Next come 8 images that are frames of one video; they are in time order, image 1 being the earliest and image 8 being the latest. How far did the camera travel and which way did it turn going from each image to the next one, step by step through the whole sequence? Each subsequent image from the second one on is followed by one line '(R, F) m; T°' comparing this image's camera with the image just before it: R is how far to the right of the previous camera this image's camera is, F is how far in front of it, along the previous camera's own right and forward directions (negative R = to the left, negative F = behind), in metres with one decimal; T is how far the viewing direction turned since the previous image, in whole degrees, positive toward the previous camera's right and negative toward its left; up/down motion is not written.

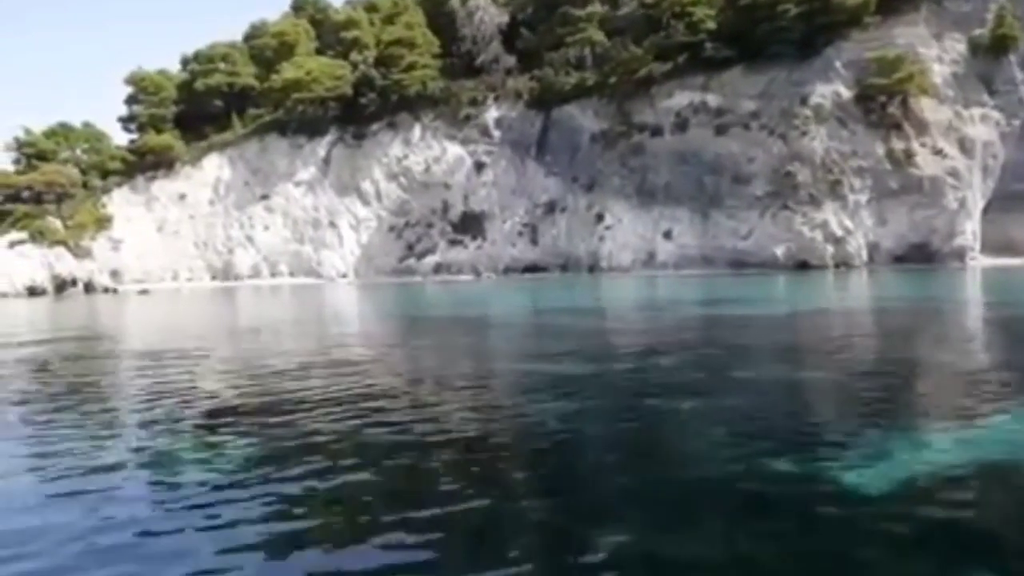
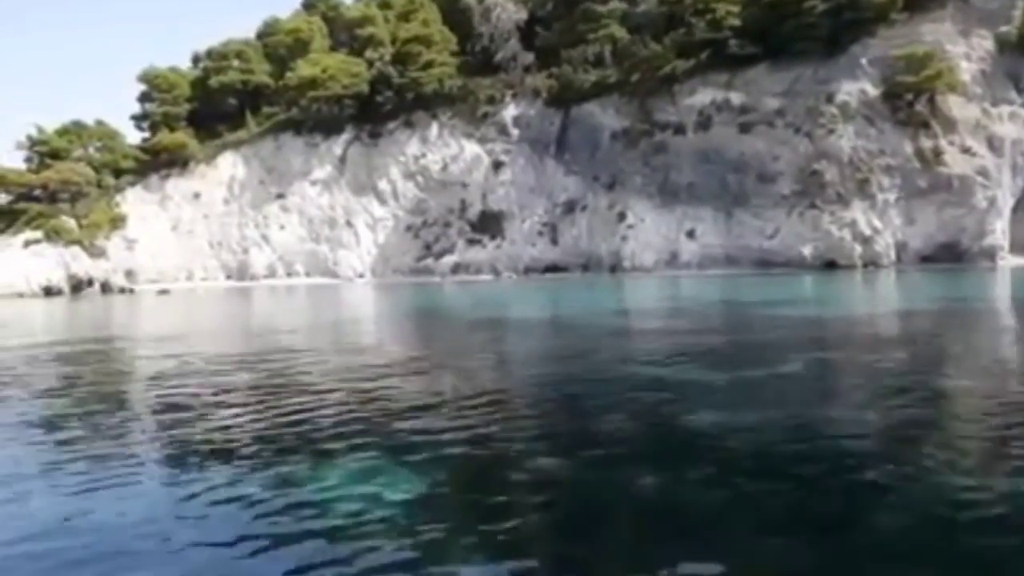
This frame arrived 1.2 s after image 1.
(-0.9, +0.5) m; 0°
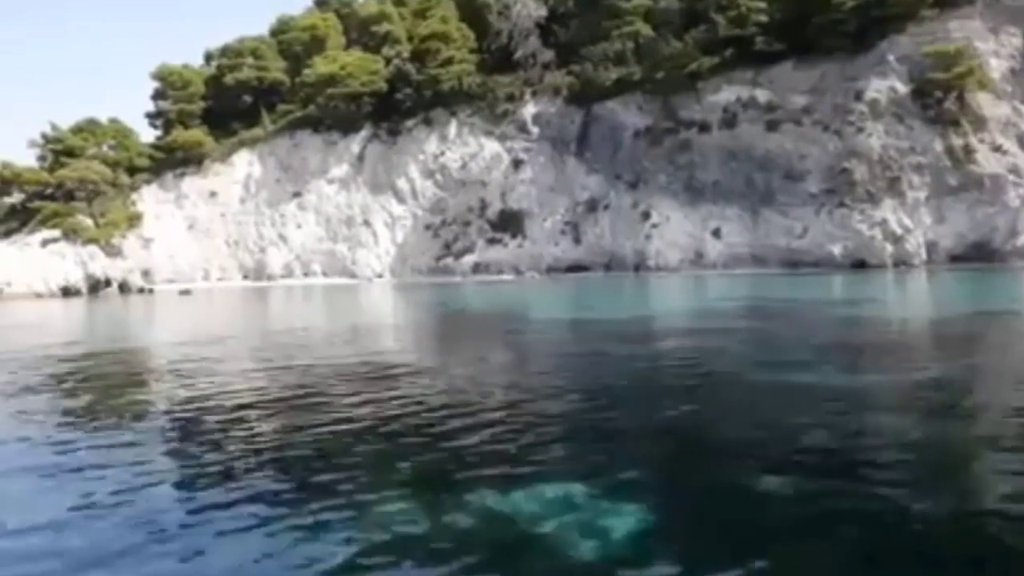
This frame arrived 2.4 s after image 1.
(-1.1, +0.5) m; 0°
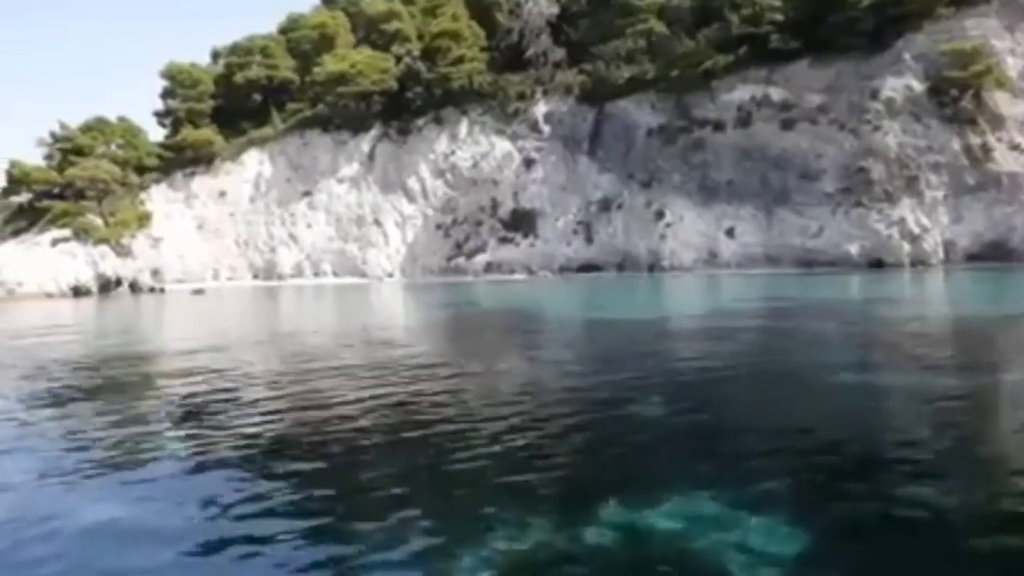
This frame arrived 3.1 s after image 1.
(-0.6, +0.3) m; 0°
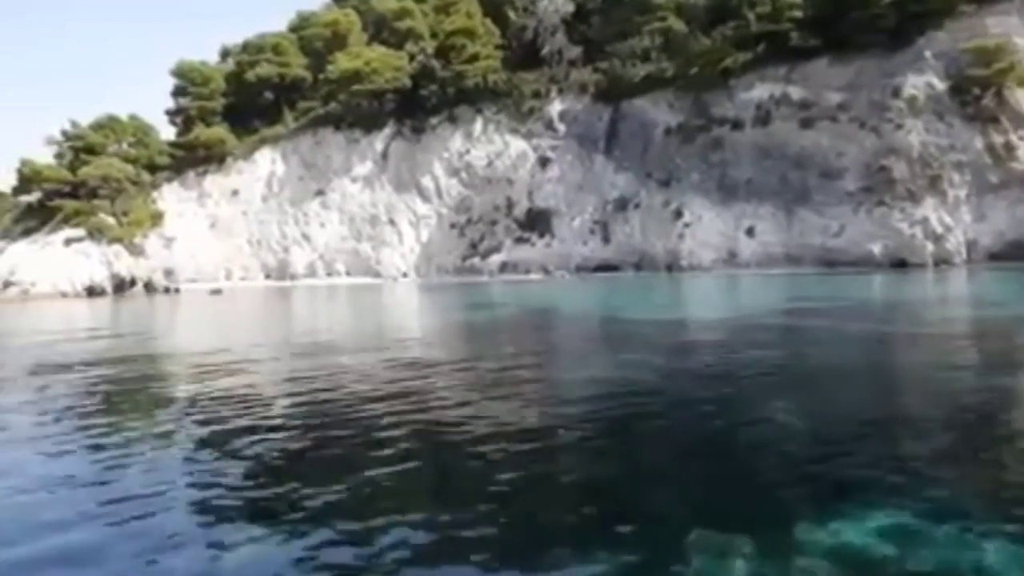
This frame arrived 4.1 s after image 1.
(-0.8, +0.4) m; 0°
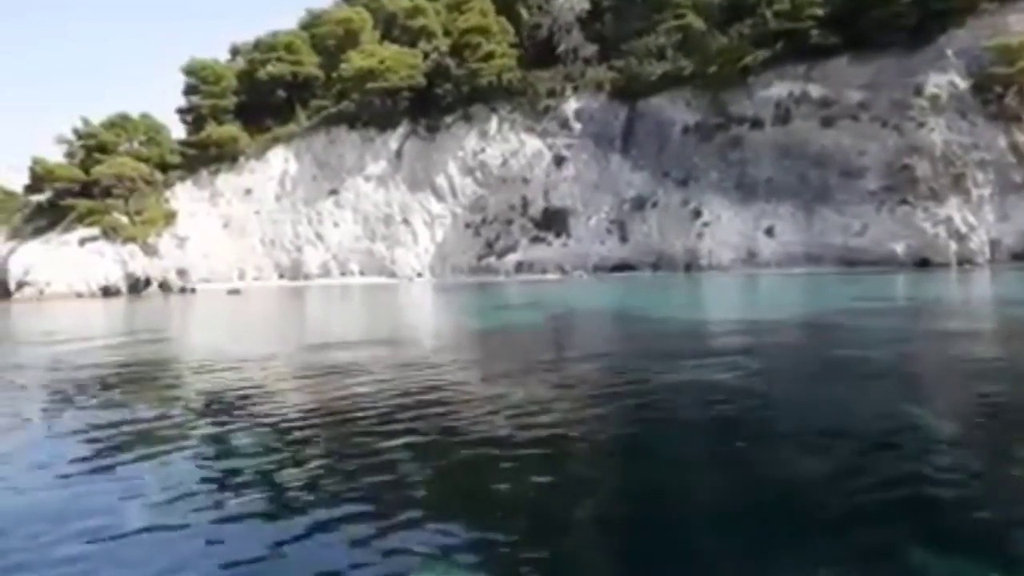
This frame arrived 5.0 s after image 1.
(-0.8, +0.3) m; 0°
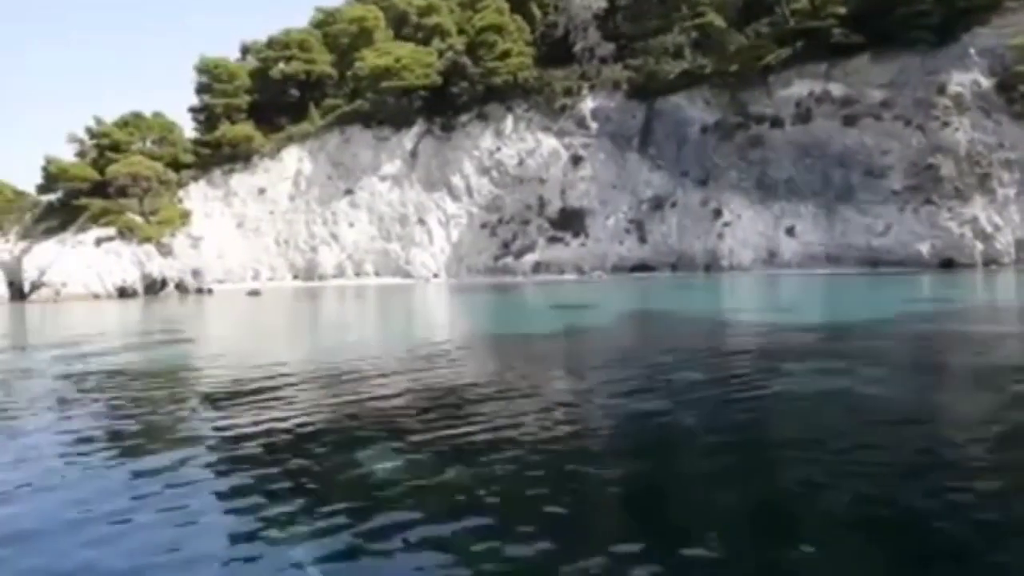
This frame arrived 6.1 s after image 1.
(-0.9, +0.4) m; 0°
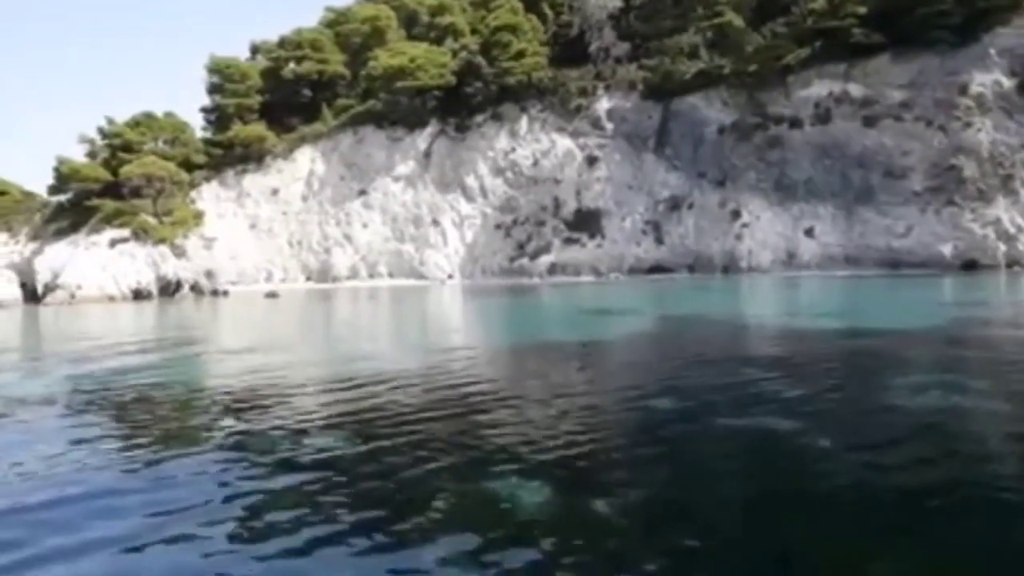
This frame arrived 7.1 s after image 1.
(-0.7, +0.3) m; 0°
